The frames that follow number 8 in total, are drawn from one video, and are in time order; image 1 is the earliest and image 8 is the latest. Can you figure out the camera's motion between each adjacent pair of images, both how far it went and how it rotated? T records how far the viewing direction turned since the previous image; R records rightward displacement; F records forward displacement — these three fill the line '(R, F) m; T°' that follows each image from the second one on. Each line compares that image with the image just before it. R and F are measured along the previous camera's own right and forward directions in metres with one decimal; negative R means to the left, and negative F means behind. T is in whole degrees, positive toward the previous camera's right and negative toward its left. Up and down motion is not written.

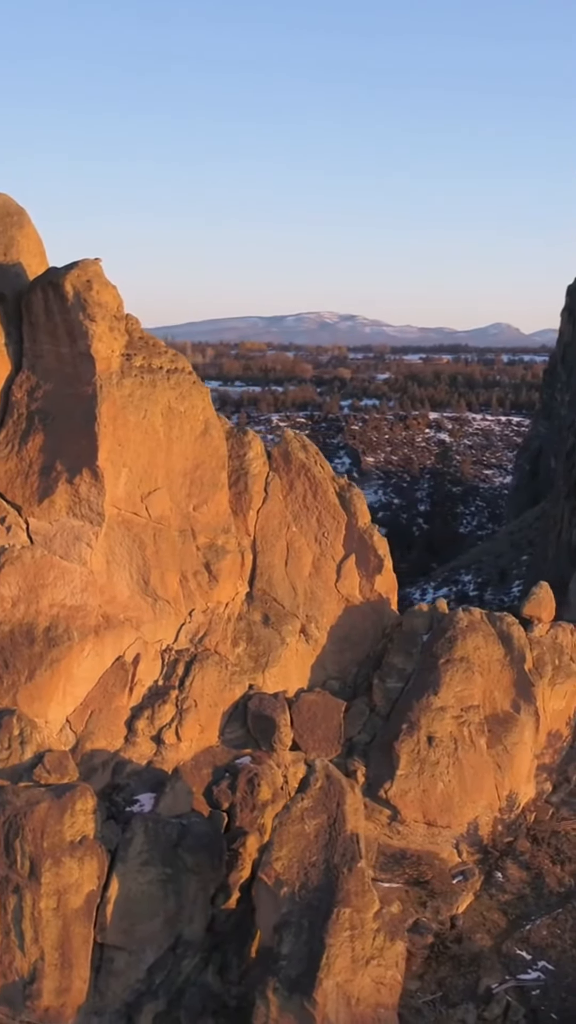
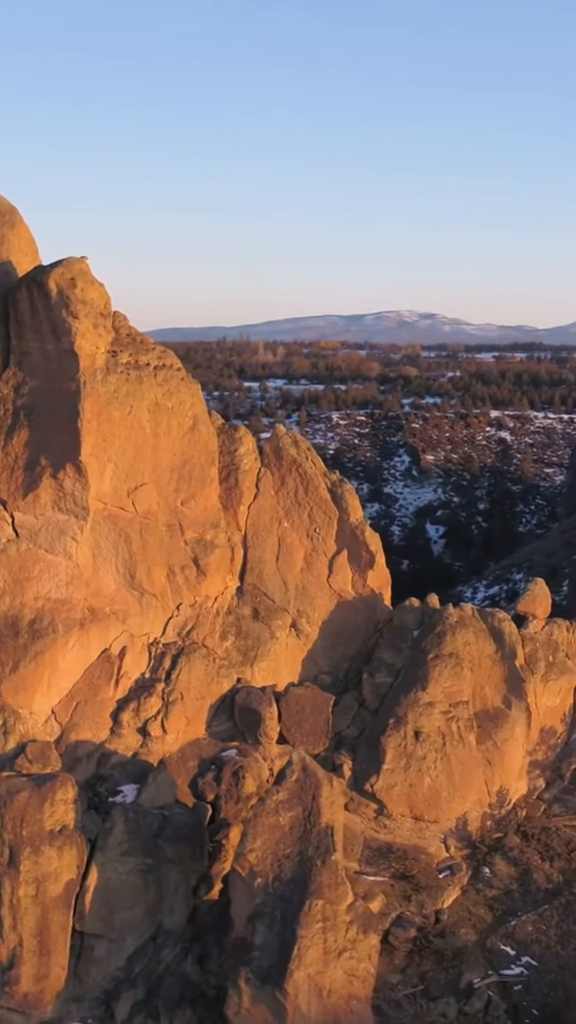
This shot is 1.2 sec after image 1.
(+0.5, 0.0) m; -2°
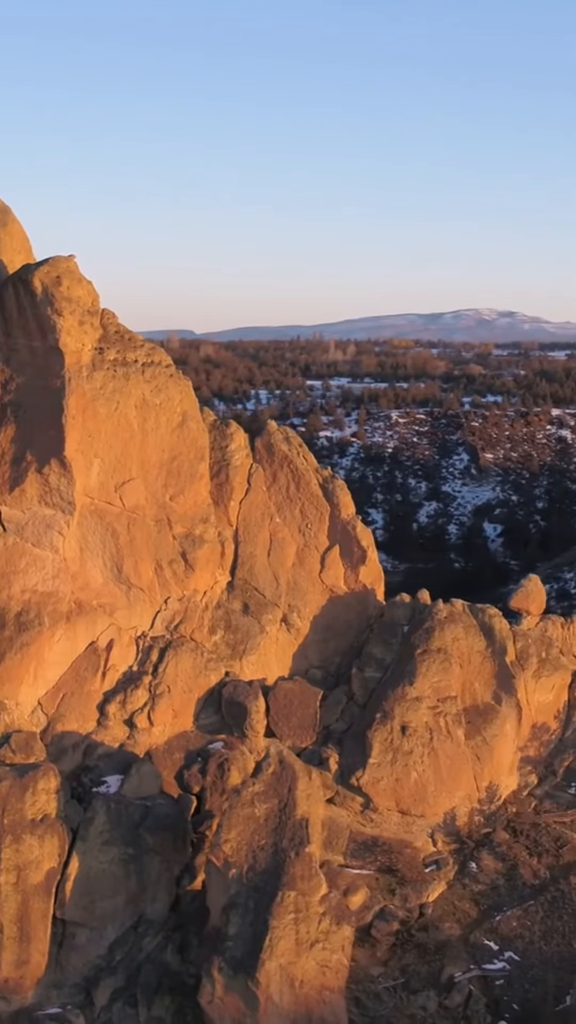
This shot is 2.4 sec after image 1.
(+0.4, -0.1) m; -2°
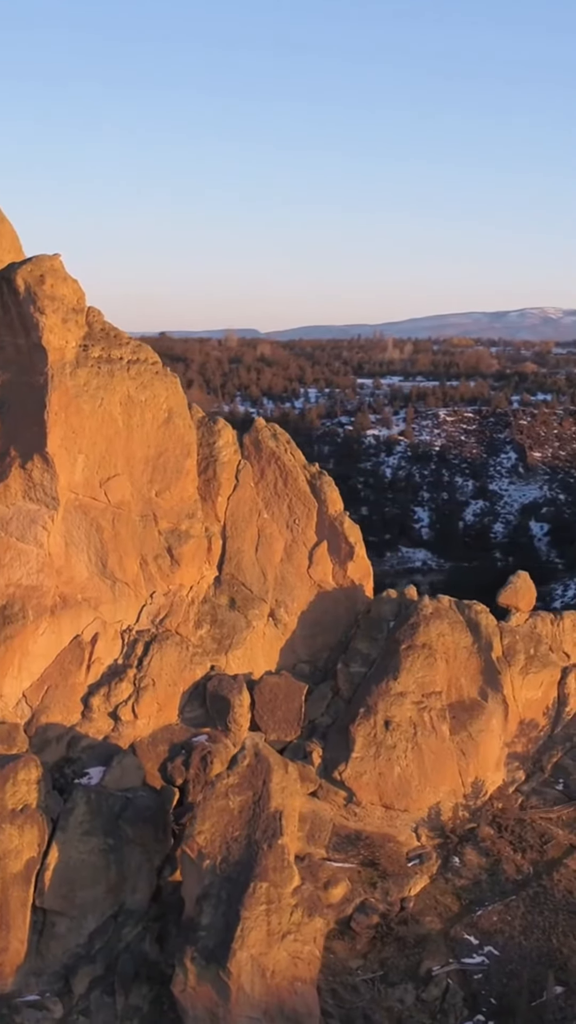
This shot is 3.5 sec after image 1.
(+0.4, -0.1) m; -2°
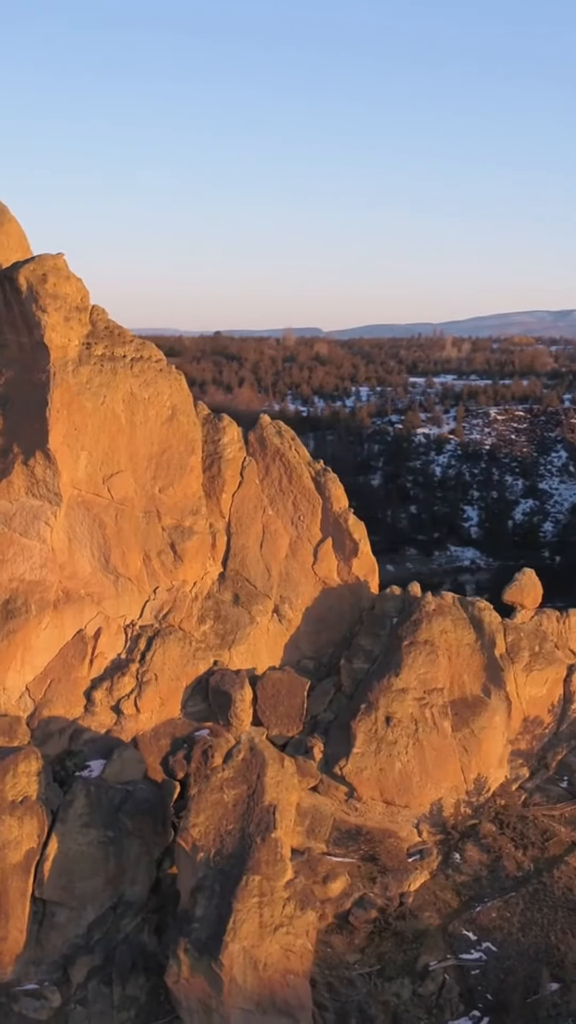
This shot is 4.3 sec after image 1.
(+0.3, 0.0) m; -2°
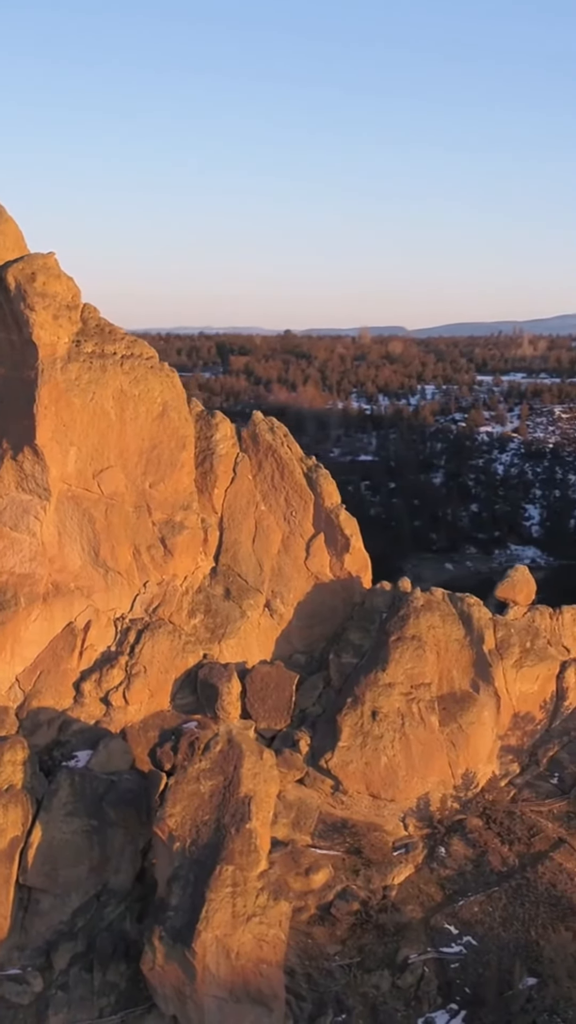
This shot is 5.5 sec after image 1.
(+0.5, -0.1) m; -2°
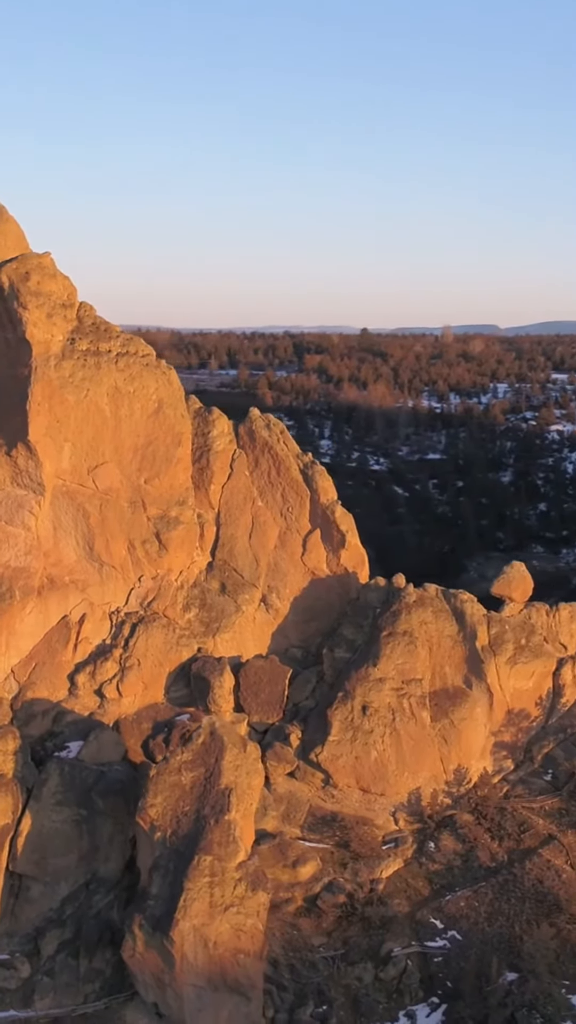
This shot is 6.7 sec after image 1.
(+0.5, -0.1) m; -2°
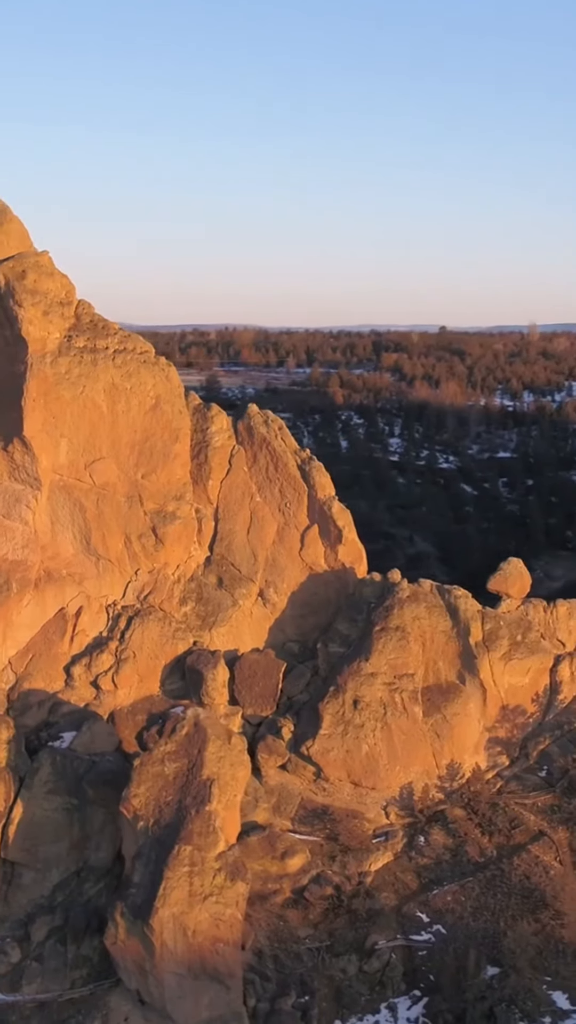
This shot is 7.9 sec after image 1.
(+0.5, -0.1) m; -2°
